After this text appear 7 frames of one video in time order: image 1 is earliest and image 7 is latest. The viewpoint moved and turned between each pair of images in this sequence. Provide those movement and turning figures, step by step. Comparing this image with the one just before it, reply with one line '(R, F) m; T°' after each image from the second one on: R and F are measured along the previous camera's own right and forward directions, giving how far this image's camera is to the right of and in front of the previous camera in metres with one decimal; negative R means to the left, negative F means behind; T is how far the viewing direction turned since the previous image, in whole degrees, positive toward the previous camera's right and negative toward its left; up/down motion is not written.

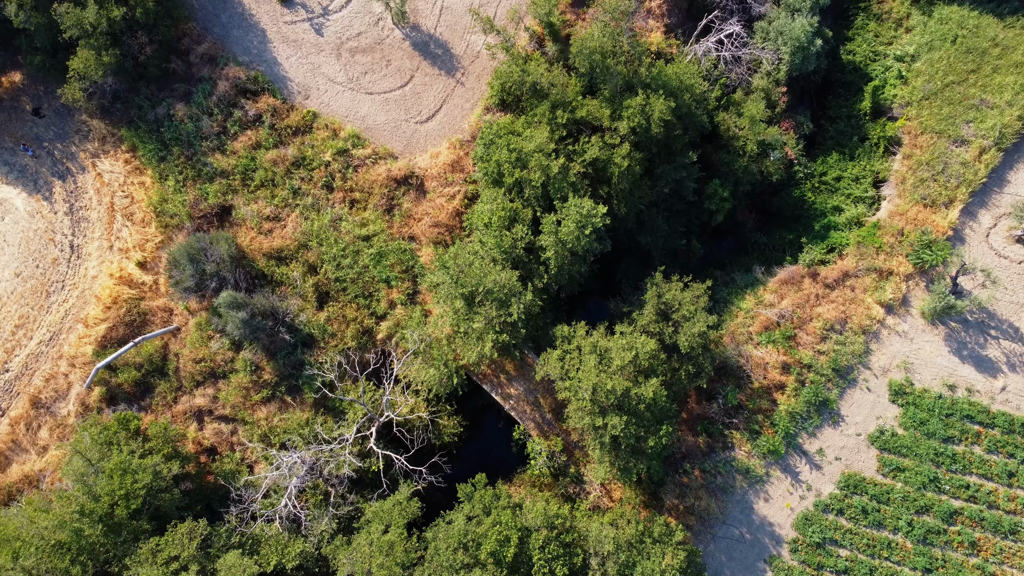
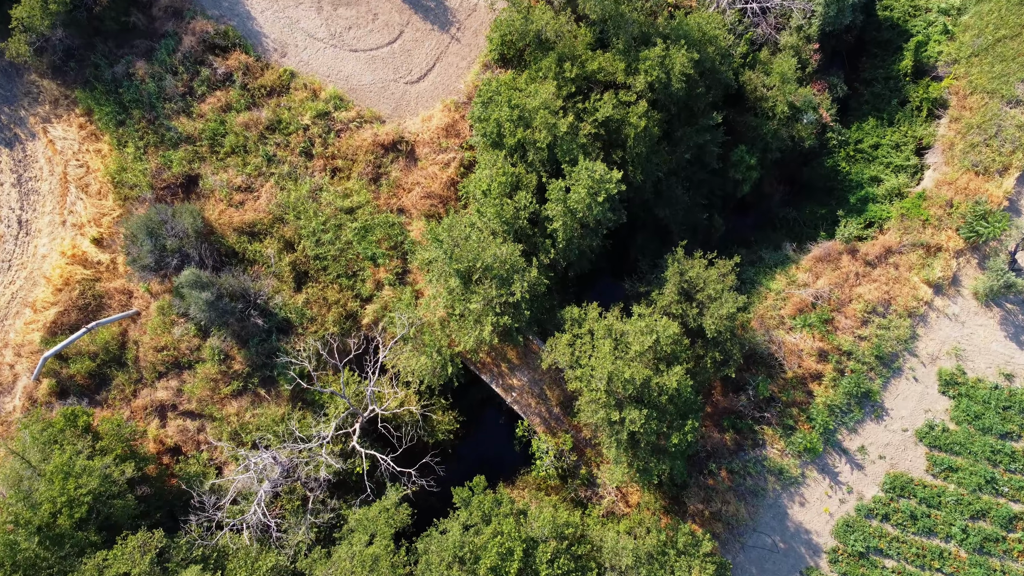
(-0.1, +3.4) m; 0°
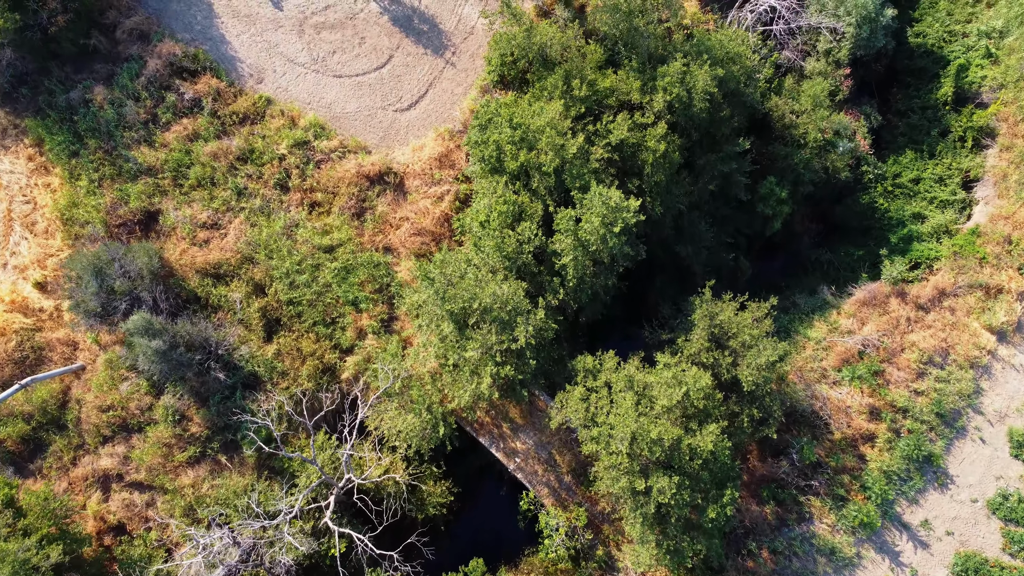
(-0.1, +3.5) m; 0°
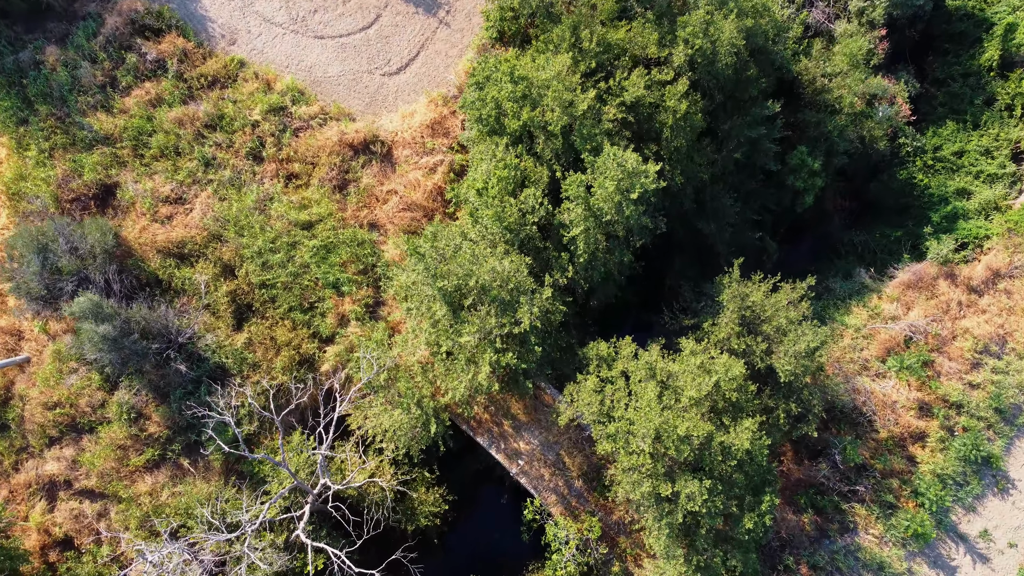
(-0.1, +2.7) m; 0°
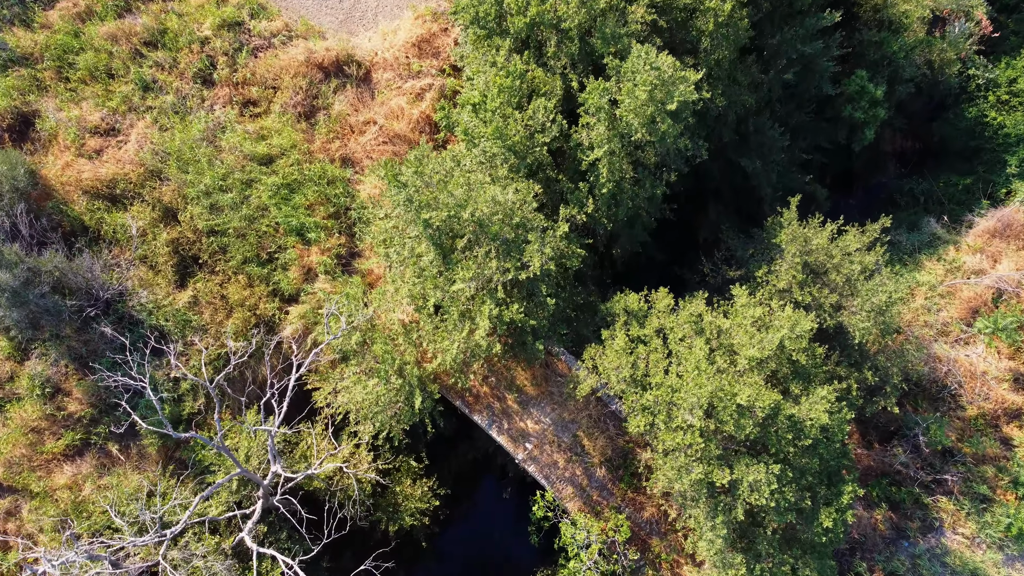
(-0.1, +3.8) m; 0°
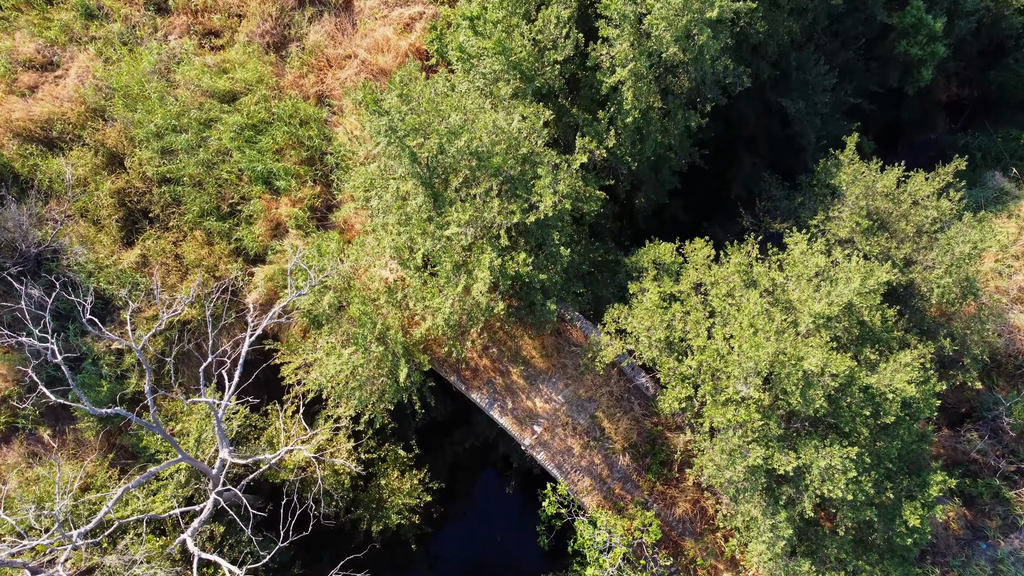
(-0.1, +2.5) m; 0°
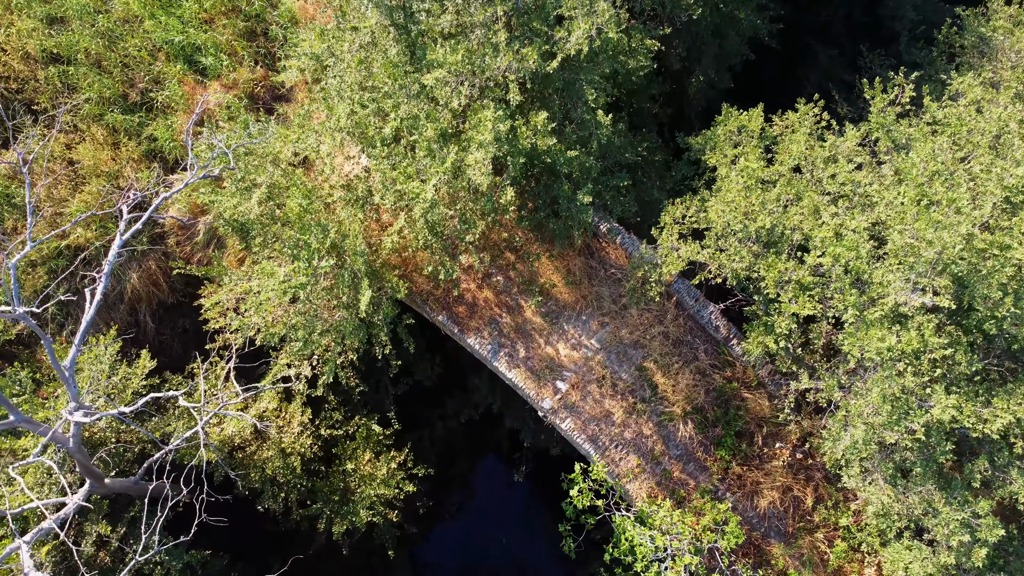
(-0.1, +3.8) m; 0°
